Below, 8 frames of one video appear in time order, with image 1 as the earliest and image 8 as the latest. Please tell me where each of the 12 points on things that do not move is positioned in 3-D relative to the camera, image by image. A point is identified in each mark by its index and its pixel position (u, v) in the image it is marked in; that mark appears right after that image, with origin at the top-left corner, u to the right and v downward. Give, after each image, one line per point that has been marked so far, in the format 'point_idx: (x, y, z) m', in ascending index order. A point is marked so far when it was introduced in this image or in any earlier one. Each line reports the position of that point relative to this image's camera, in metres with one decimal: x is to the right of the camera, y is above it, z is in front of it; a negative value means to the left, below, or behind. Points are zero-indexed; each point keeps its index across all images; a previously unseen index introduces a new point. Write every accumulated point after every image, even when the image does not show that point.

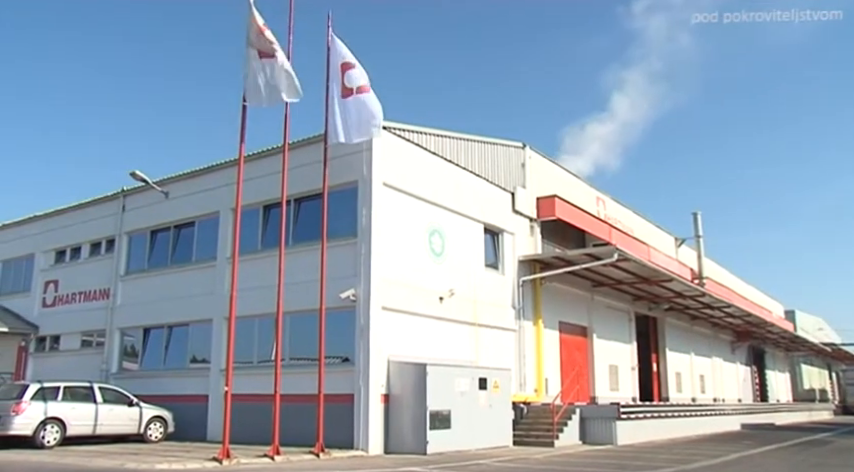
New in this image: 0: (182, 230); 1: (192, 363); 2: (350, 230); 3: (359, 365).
0: (-6.8, +0.2, +19.9) m
1: (-6.3, -3.4, +18.9) m
2: (-2.0, +0.2, +19.0) m
3: (-1.8, -3.3, +18.0) m
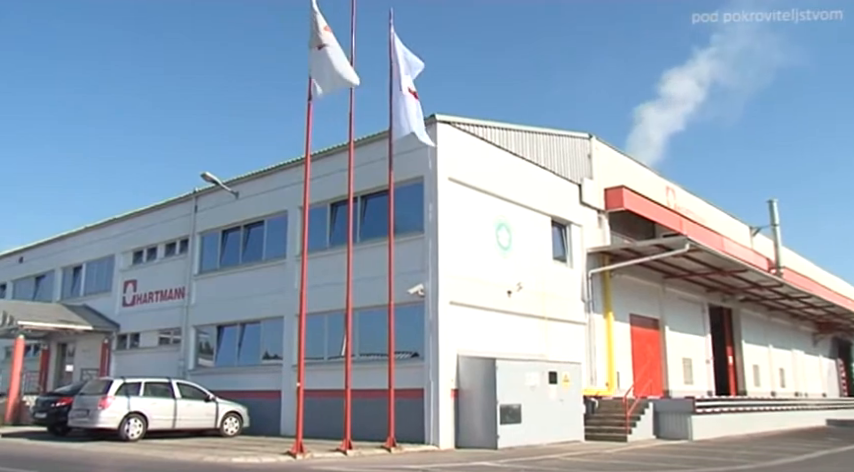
0: (-4.9, +0.2, +20.3) m
1: (-4.4, -3.4, +19.4) m
2: (-0.3, +0.3, +19.0) m
3: (0.0, -3.2, +18.0) m
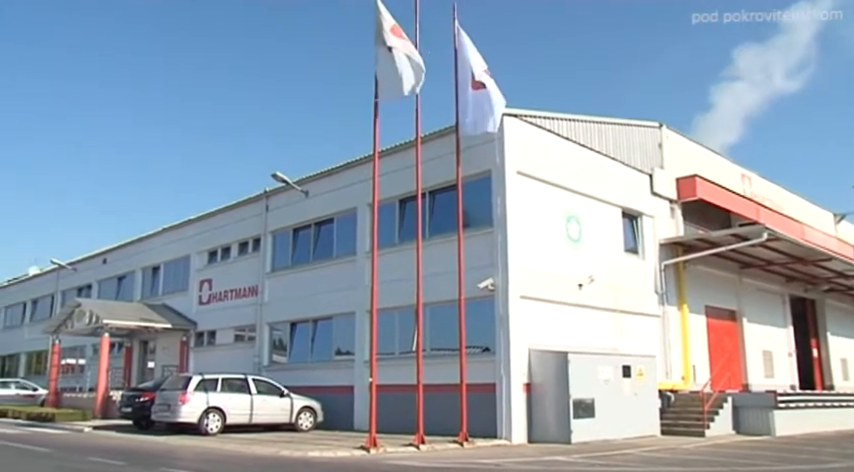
0: (-3.0, +0.3, +20.6) m
1: (-2.5, -3.3, +19.6) m
2: (+1.6, +0.4, +19.0) m
3: (+1.8, -3.0, +18.0) m
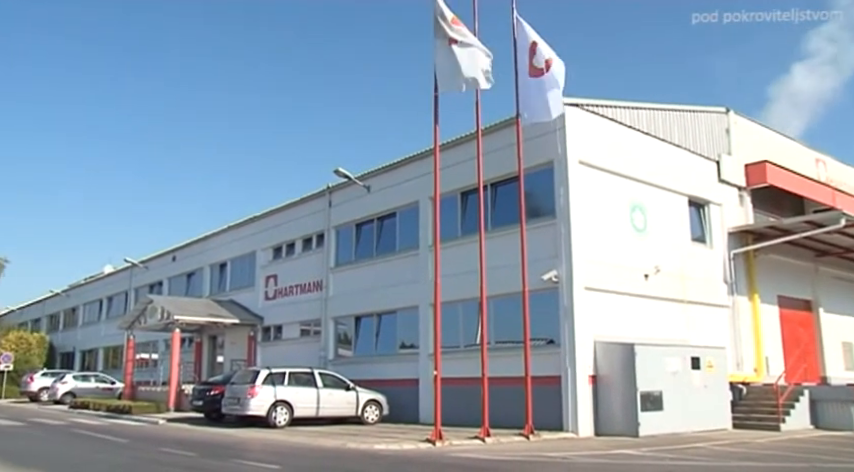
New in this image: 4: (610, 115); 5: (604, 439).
0: (-1.2, +0.4, +20.7) m
1: (-0.7, -3.2, +19.7) m
2: (+3.2, +0.7, +18.8) m
3: (+3.5, -2.8, +17.8) m
4: (+5.1, +3.4, +19.6) m
5: (+4.3, -4.9, +16.9) m
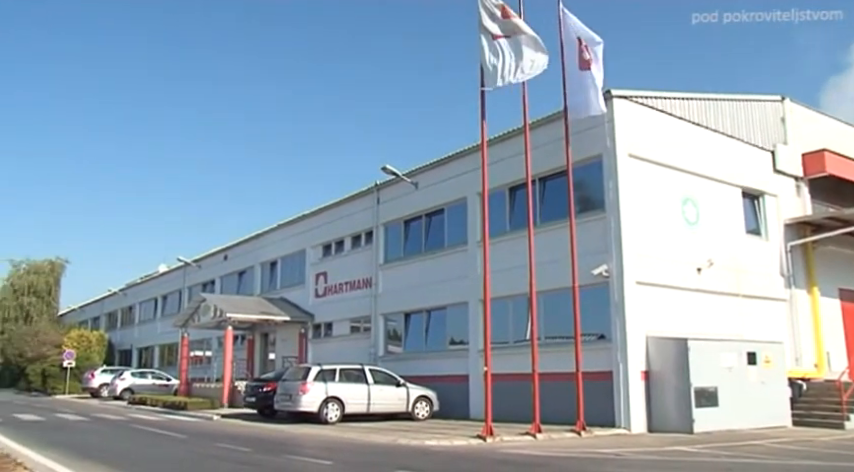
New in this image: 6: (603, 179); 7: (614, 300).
0: (+0.2, +0.5, +20.7) m
1: (+0.7, -3.0, +19.7) m
2: (+4.5, +0.8, +18.6) m
3: (+4.7, -2.7, +17.6) m
4: (+6.4, +3.6, +19.3) m
5: (+5.5, -4.7, +16.7) m
6: (+4.6, +1.5, +18.4) m
7: (+4.7, -1.6, +17.8) m
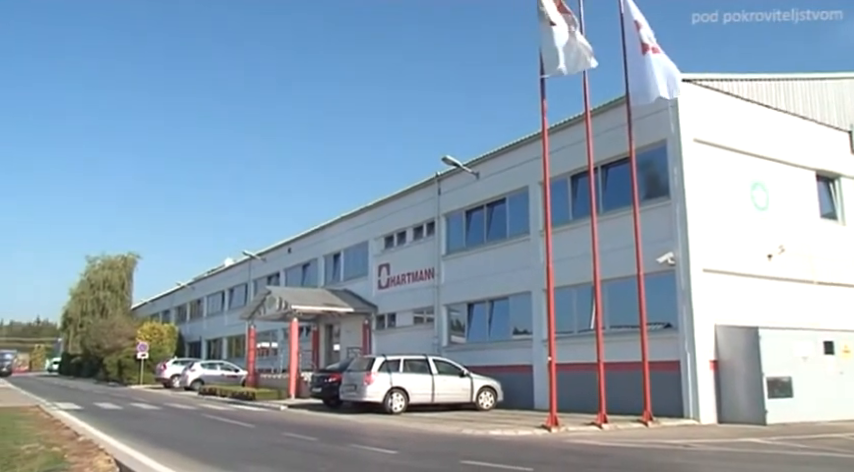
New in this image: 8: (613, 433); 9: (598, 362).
0: (+1.9, +0.8, +20.7) m
1: (+2.4, -2.8, +19.6) m
2: (+6.1, +1.1, +18.2) m
3: (+6.3, -2.3, +17.2) m
4: (+8.0, +3.9, +18.8) m
5: (+7.1, -4.4, +16.3) m
6: (+6.2, +1.8, +18.1) m
7: (+6.3, -1.3, +17.4) m
8: (+4.3, -4.5, +16.2) m
9: (+3.9, -2.8, +15.7) m
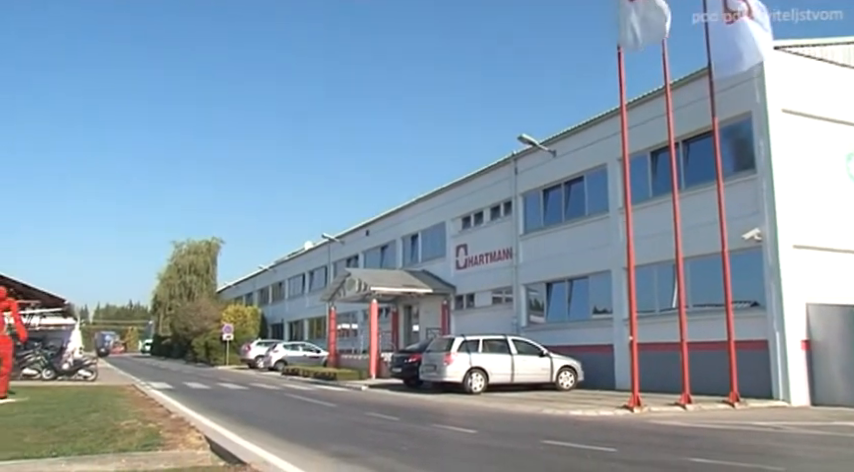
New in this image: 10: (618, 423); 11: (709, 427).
0: (+4.1, +1.4, +20.4) m
1: (+4.6, -2.2, +19.4) m
2: (+8.1, +1.8, +17.6) m
3: (+8.3, -1.7, +16.7) m
4: (+10.0, +4.6, +18.0) m
5: (+9.0, -3.8, +15.8) m
6: (+8.1, +2.5, +17.5) m
7: (+8.3, -0.7, +16.9) m
8: (+6.3, -4.0, +15.8) m
9: (+5.7, -2.3, +15.4) m
10: (+4.4, -4.1, +15.5) m
11: (+5.9, -3.8, +14.4) m
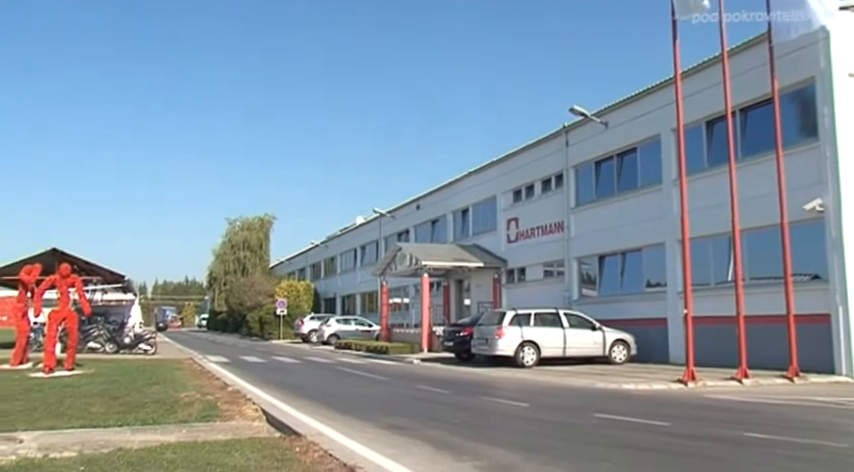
0: (+5.6, +2.2, +20.1) m
1: (+6.0, -1.4, +19.2) m
2: (+9.4, +2.5, +17.1) m
3: (+9.5, -1.0, +16.2) m
4: (+11.2, +5.3, +17.2) m
5: (+10.2, -3.1, +15.3) m
6: (+9.4, +3.2, +16.9) m
7: (+9.5, 0.0, +16.4) m
8: (+7.5, -3.3, +15.6) m
9: (+6.9, -1.6, +15.1) m
10: (+5.6, -3.4, +15.4) m
11: (+7.0, -3.2, +14.1) m
